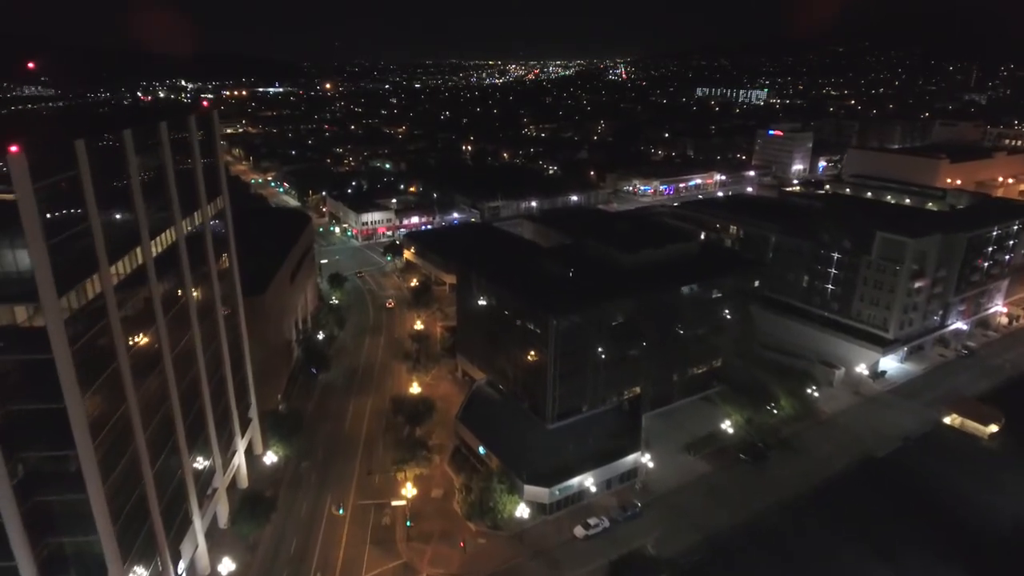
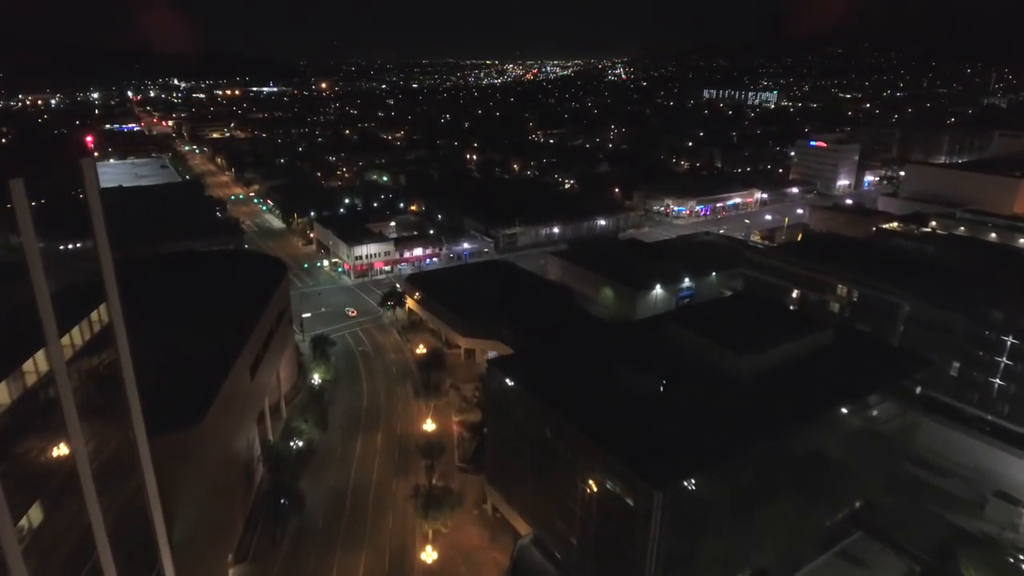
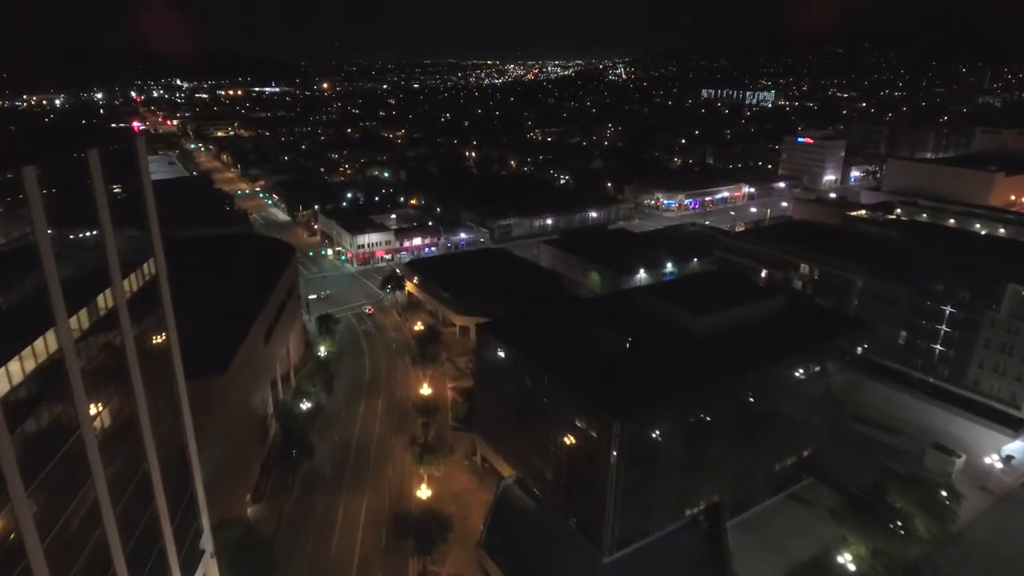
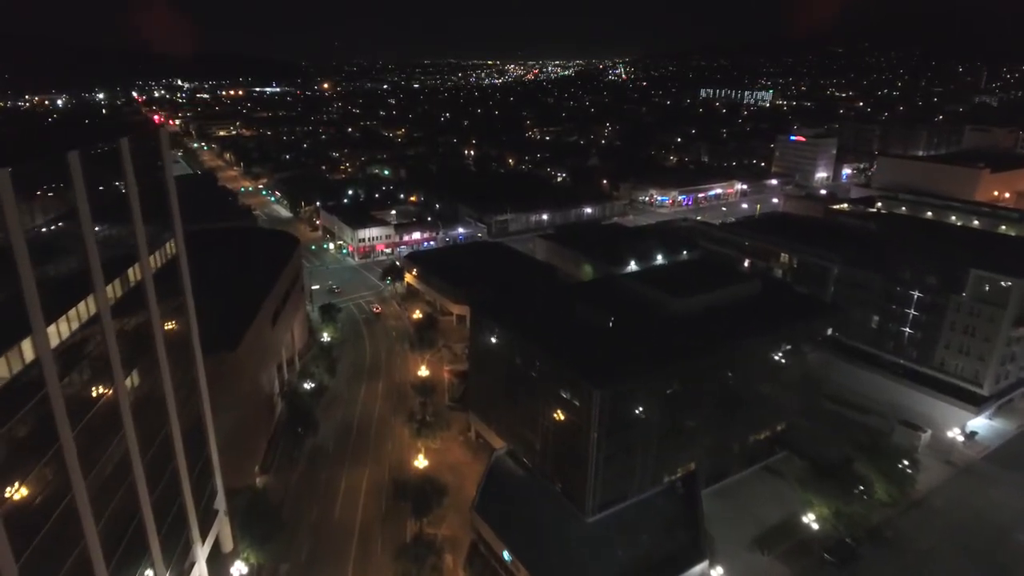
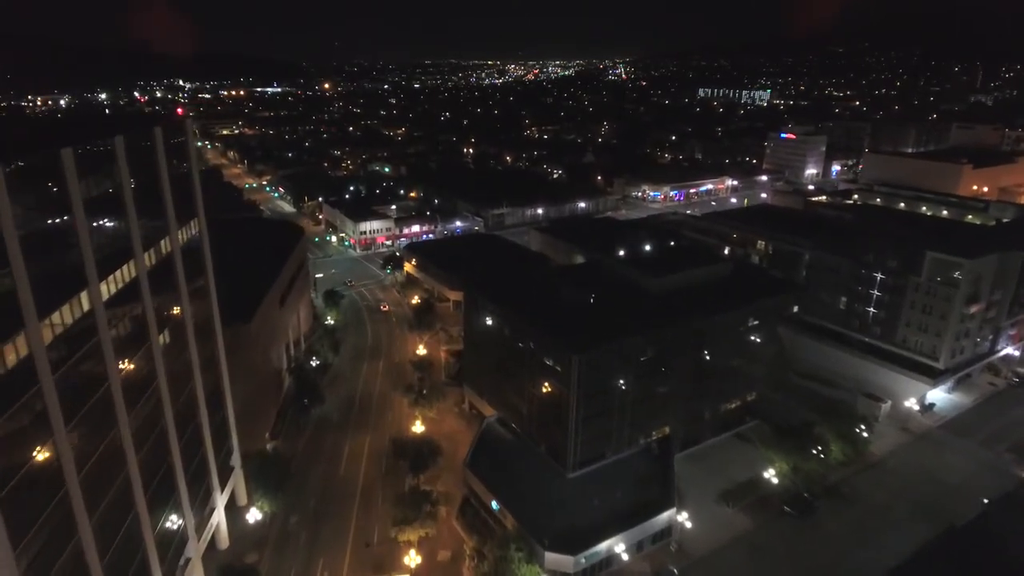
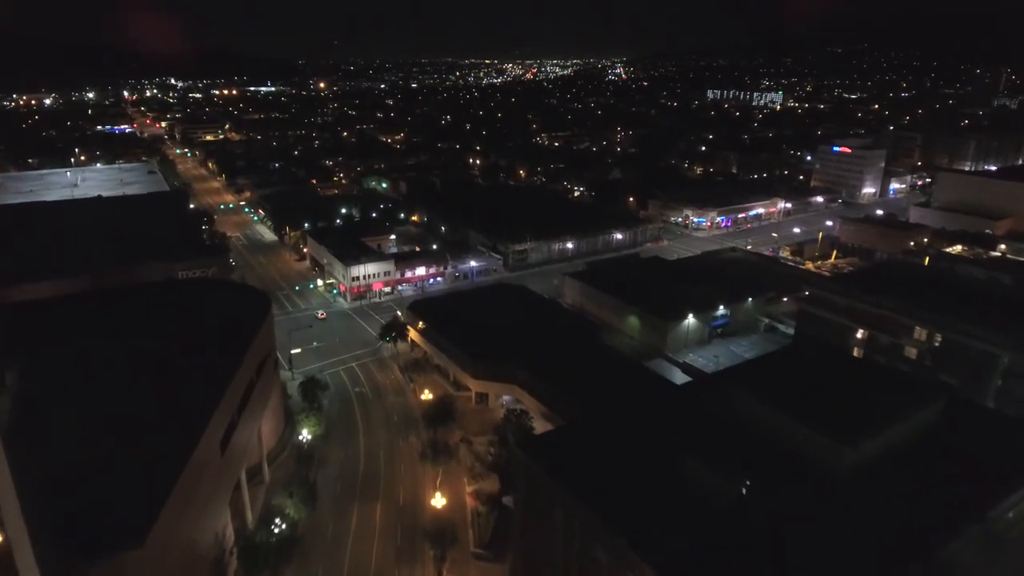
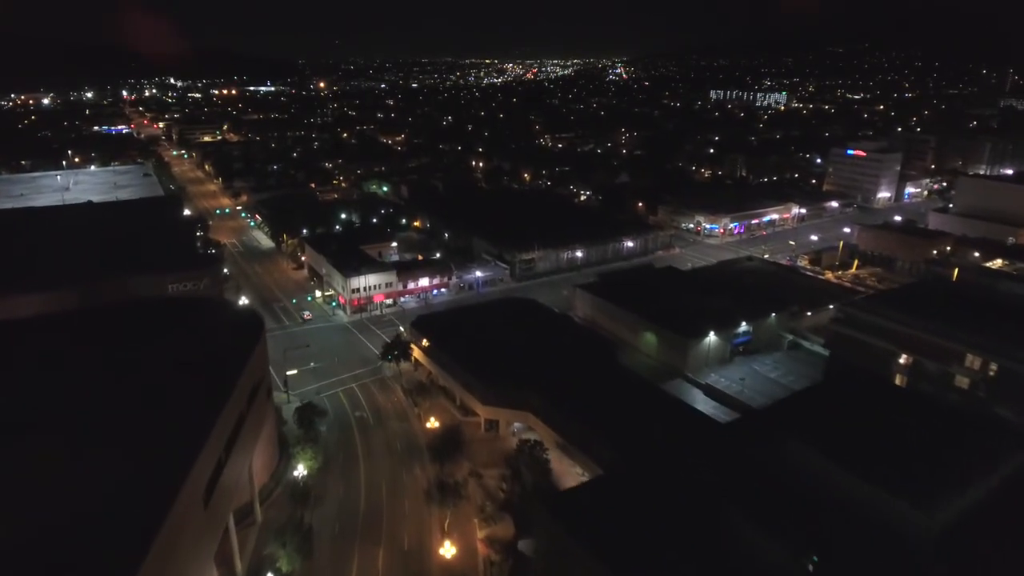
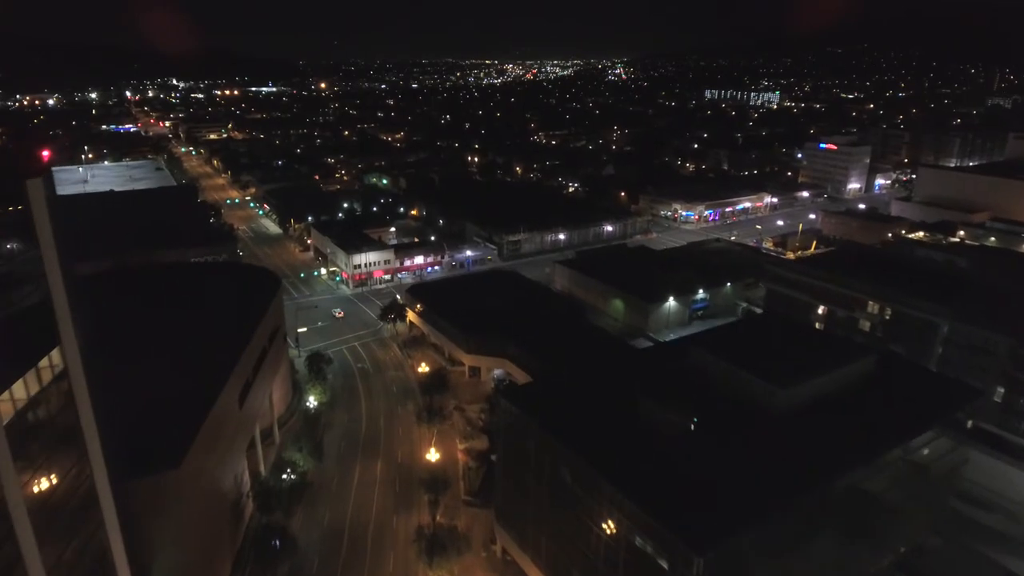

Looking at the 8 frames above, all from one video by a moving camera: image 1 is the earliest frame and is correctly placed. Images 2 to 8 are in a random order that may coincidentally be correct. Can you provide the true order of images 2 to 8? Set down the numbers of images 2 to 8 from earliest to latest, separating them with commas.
5, 4, 3, 2, 8, 6, 7
